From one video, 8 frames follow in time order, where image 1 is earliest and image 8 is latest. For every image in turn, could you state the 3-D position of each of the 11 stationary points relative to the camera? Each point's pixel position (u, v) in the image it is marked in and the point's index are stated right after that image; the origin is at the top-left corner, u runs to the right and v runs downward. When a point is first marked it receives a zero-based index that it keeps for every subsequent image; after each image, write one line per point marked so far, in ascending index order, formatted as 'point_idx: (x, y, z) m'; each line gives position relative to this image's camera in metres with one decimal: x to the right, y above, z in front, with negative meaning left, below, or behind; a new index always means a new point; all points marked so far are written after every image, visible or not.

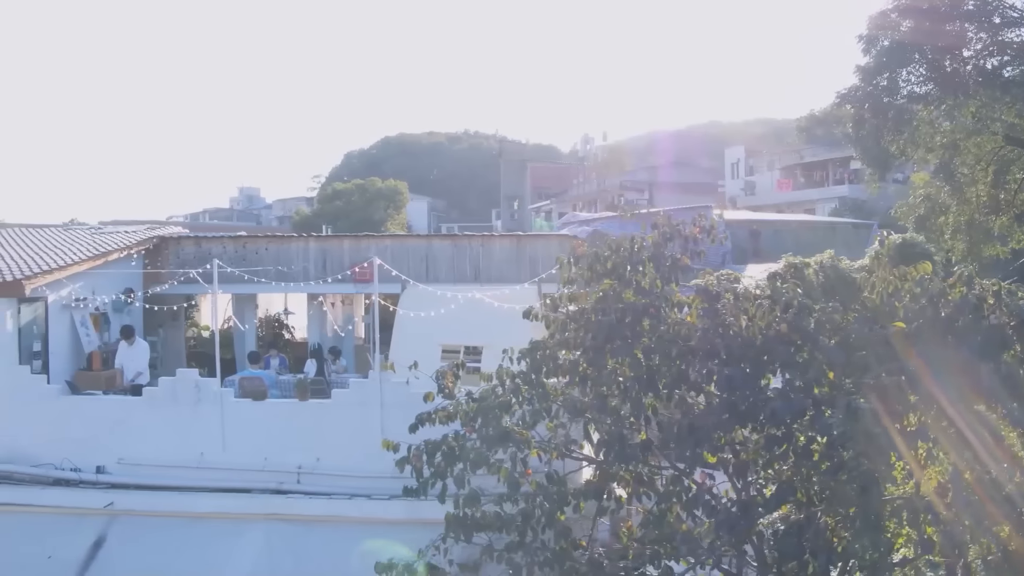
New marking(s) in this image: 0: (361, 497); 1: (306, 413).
0: (-1.7, -2.4, +10.6) m
1: (-2.4, -1.5, +11.0) m
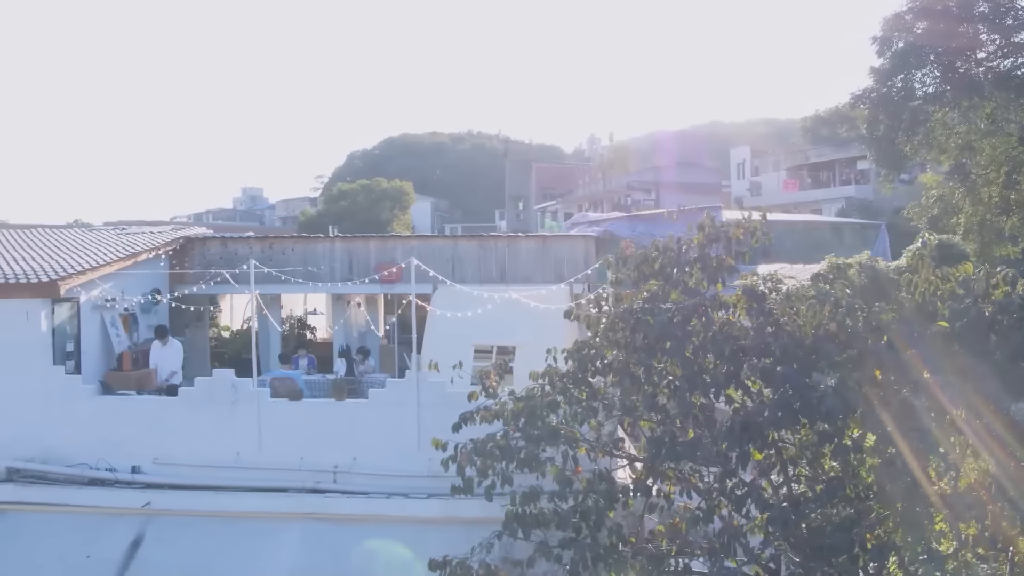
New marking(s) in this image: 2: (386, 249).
0: (-1.3, -2.4, +10.6) m
1: (-2.0, -1.5, +11.0) m
2: (-2.0, +0.6, +15.0) m
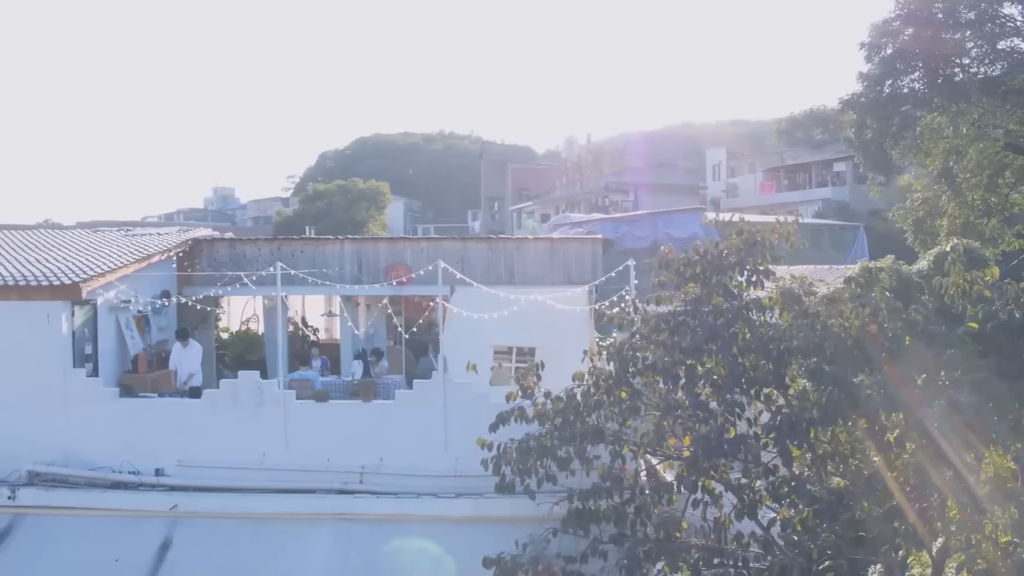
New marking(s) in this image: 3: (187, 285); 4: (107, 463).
0: (-1.0, -2.4, +10.7) m
1: (-1.7, -1.5, +11.1) m
2: (-1.9, +0.6, +15.1) m
3: (-5.2, 0.0, +14.9) m
4: (-4.9, -2.1, +11.3) m
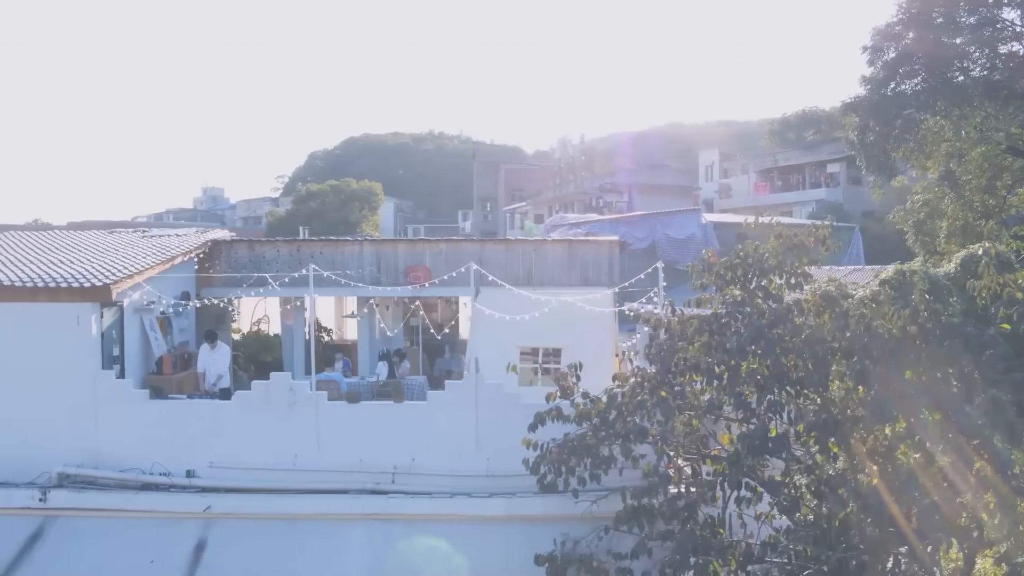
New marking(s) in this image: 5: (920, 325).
0: (-0.6, -2.4, +10.8) m
1: (-1.3, -1.5, +11.2) m
2: (-1.6, +0.6, +15.2) m
3: (-4.9, 0.0, +14.9) m
4: (-4.6, -2.2, +11.4) m
5: (+3.5, -0.3, +7.9) m
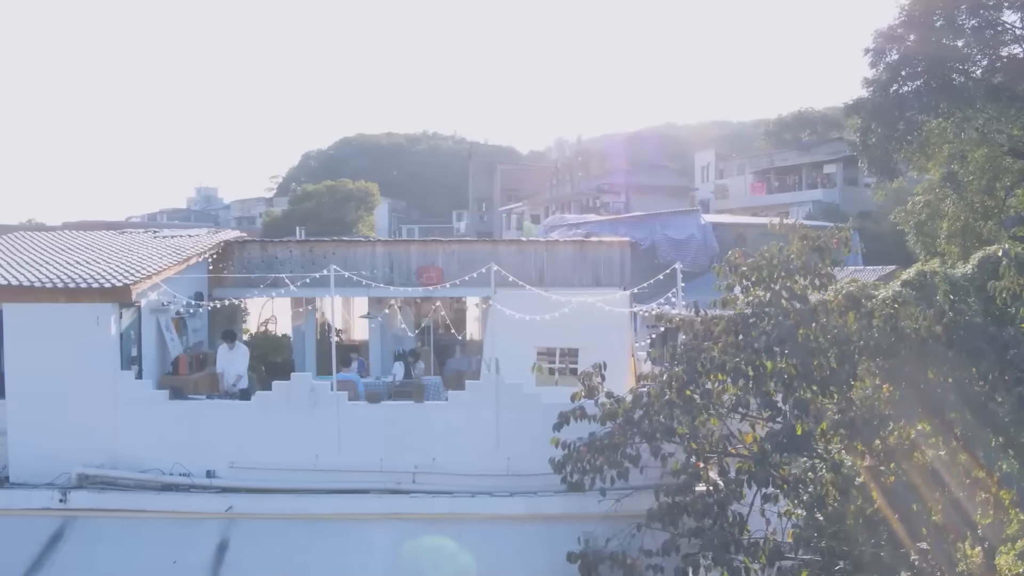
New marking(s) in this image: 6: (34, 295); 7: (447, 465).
0: (-0.4, -2.4, +10.9) m
1: (-1.1, -1.5, +11.2) m
2: (-1.4, +0.6, +15.2) m
3: (-4.7, 0.0, +14.9) m
4: (-4.3, -2.2, +11.4) m
5: (+3.8, -0.3, +8.0) m
6: (-5.8, -0.1, +11.2) m
7: (-0.8, -2.1, +11.2) m
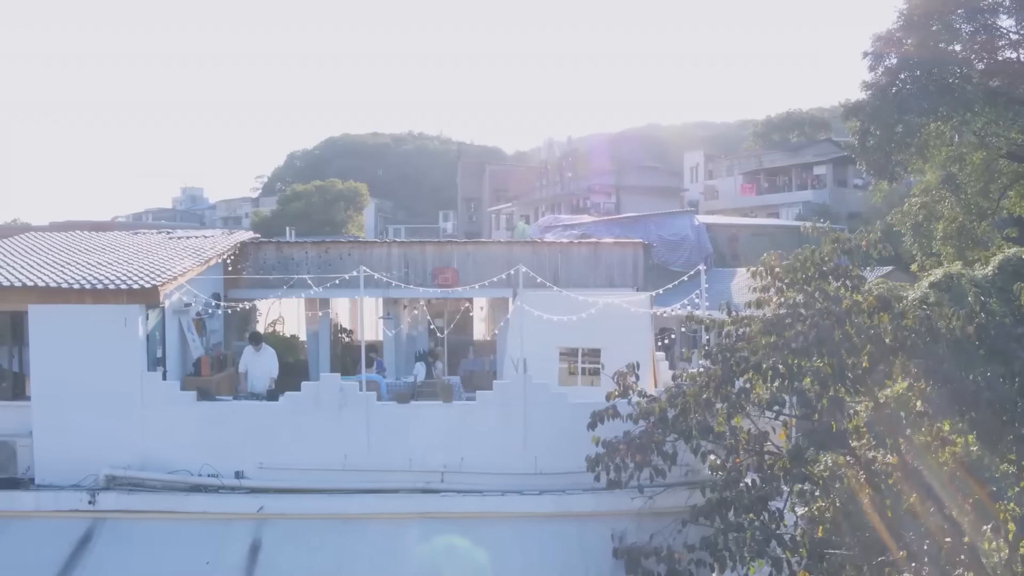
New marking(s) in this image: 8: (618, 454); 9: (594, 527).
0: (0.0, -2.4, +11.0) m
1: (-0.7, -1.5, +11.3) m
2: (-1.1, +0.6, +15.3) m
3: (-4.5, 0.0, +14.9) m
4: (-4.0, -2.2, +11.4) m
5: (+4.2, -0.3, +8.2) m
6: (-5.4, -0.1, +11.2) m
7: (-0.4, -2.2, +11.3) m
8: (+1.2, -1.8, +9.9) m
9: (+1.0, -2.8, +10.9) m
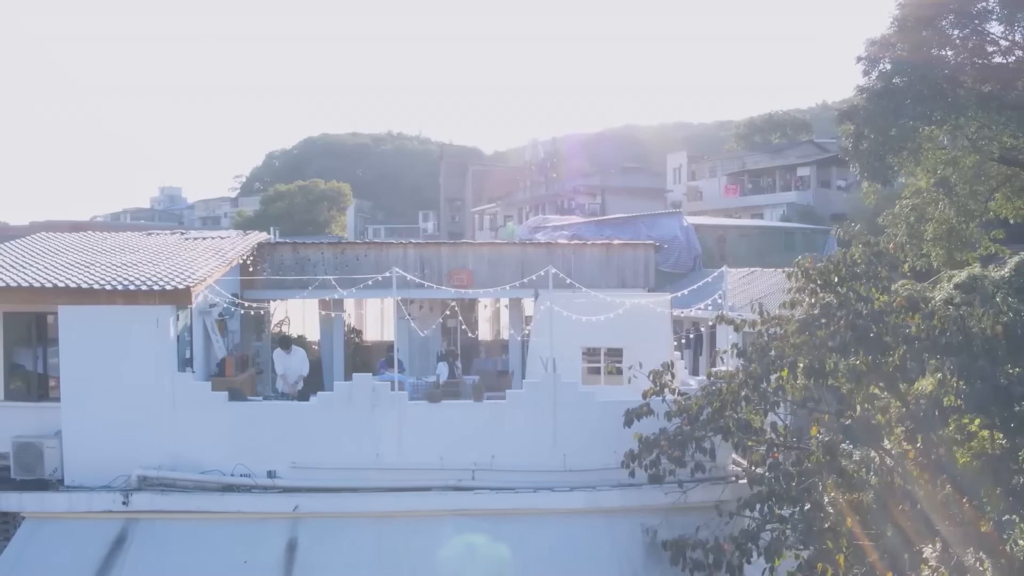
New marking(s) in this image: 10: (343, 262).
0: (+0.4, -2.5, +11.2) m
1: (-0.4, -1.5, +11.5) m
2: (-0.9, +0.6, +15.5) m
3: (-4.2, 0.0, +15.0) m
4: (-3.6, -2.2, +11.5) m
5: (+4.6, -0.3, +8.6) m
6: (-5.1, -0.1, +11.2) m
7: (-0.1, -2.2, +11.5) m
8: (+1.6, -1.8, +10.2) m
9: (+1.3, -2.8, +11.1) m
10: (-2.8, +0.4, +15.3) m
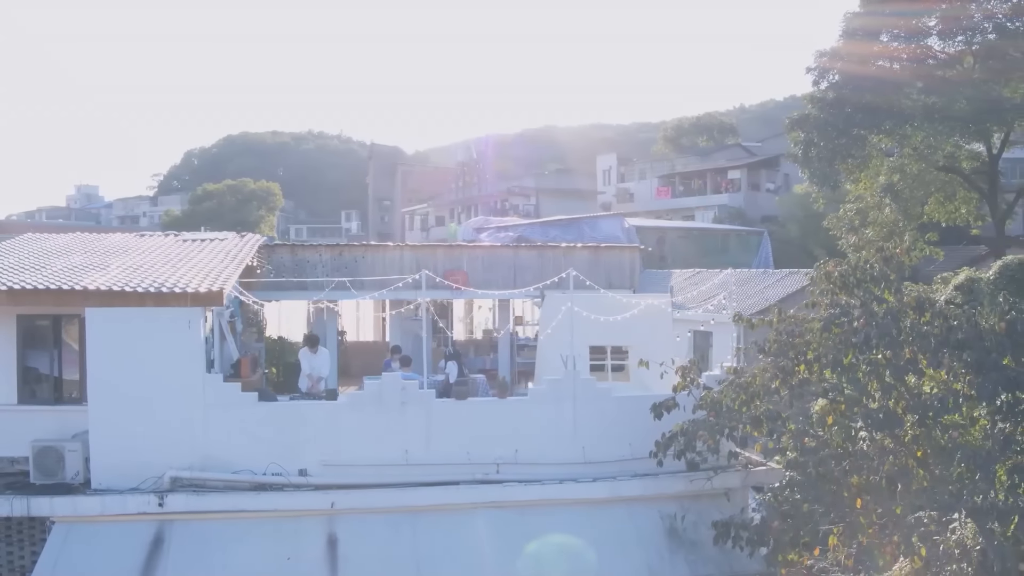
0: (+0.7, -2.5, +11.8) m
1: (-0.1, -1.6, +12.0) m
2: (-1.0, +0.5, +15.9) m
3: (-4.2, -0.1, +15.1) m
4: (-3.3, -2.2, +11.7) m
5: (+5.2, -0.3, +9.6) m
6: (-4.7, -0.2, +11.3) m
7: (+0.2, -2.2, +12.1) m
8: (+2.0, -1.8, +10.9) m
9: (+1.7, -2.8, +11.8) m
10: (-2.9, +0.4, +15.5) m
